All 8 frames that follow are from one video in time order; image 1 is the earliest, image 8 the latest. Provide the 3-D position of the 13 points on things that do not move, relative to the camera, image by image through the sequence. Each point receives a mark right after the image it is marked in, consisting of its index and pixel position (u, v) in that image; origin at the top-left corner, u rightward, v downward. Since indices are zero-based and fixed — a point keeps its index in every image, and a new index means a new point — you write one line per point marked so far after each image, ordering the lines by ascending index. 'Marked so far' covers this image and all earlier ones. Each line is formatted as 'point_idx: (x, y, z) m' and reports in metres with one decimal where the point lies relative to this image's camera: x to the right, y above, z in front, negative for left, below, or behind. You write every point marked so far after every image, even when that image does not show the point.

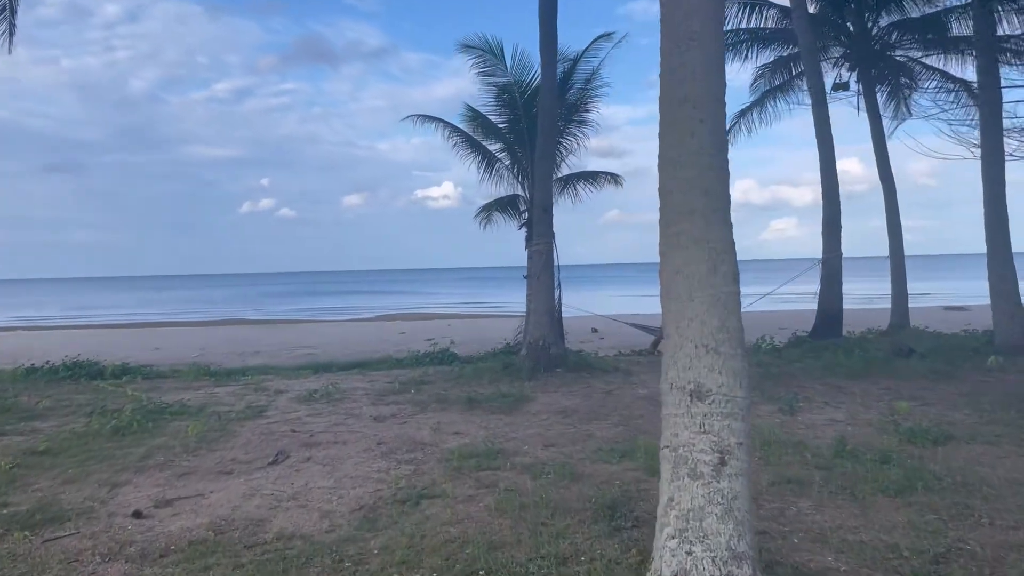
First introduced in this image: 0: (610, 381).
0: (+1.1, -1.1, +9.7) m
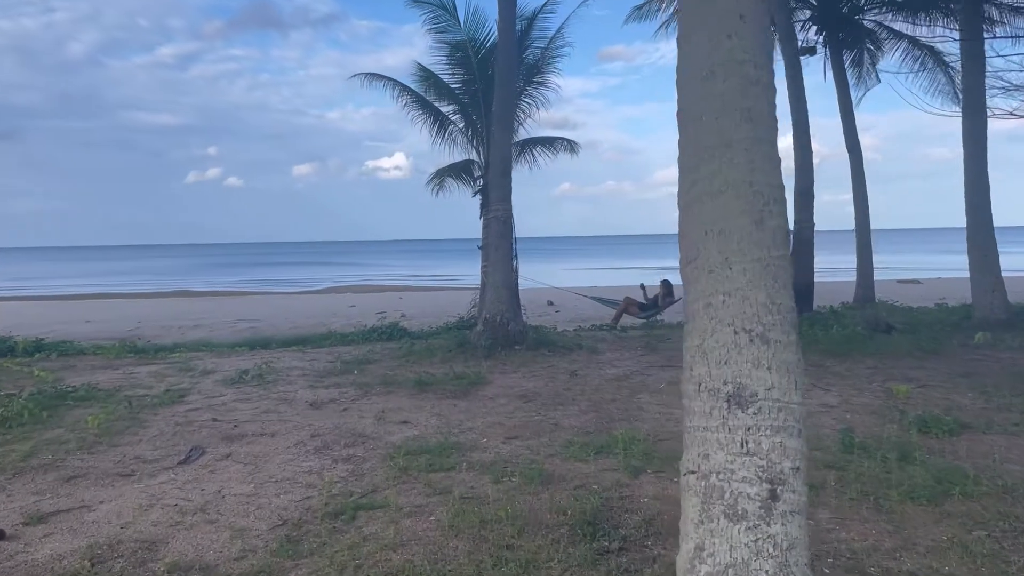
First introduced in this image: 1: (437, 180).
0: (+0.7, -0.8, +8.8) m
1: (-1.6, +2.3, +17.7) m
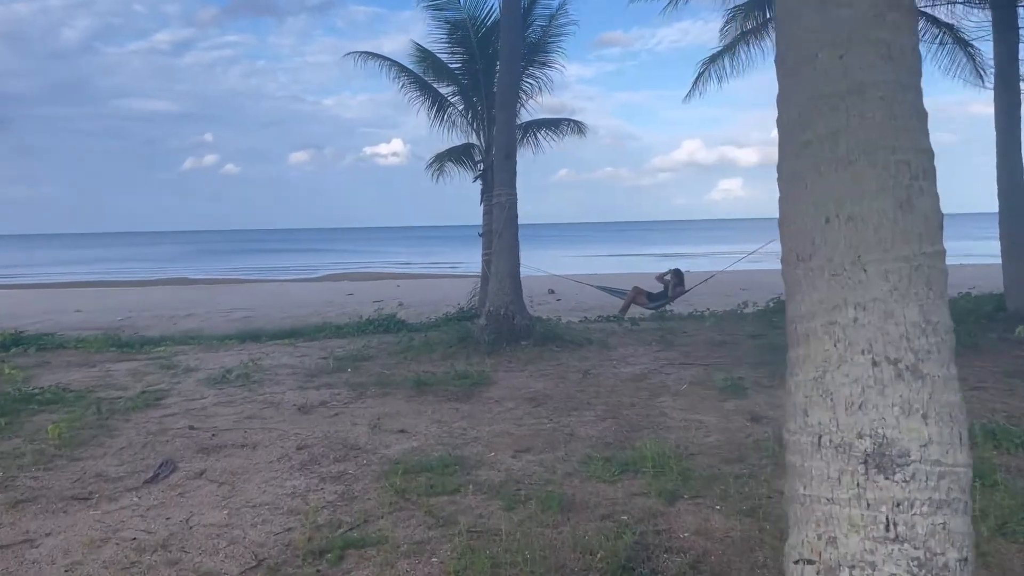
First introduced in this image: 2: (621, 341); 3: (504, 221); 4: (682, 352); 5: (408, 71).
0: (+0.7, -0.7, +8.2) m
1: (-1.6, +2.5, +17.0) m
2: (+1.2, -0.6, +9.3) m
3: (-0.1, +0.7, +9.2) m
4: (+1.7, -0.7, +8.5) m
5: (-1.9, +4.0, +15.6) m
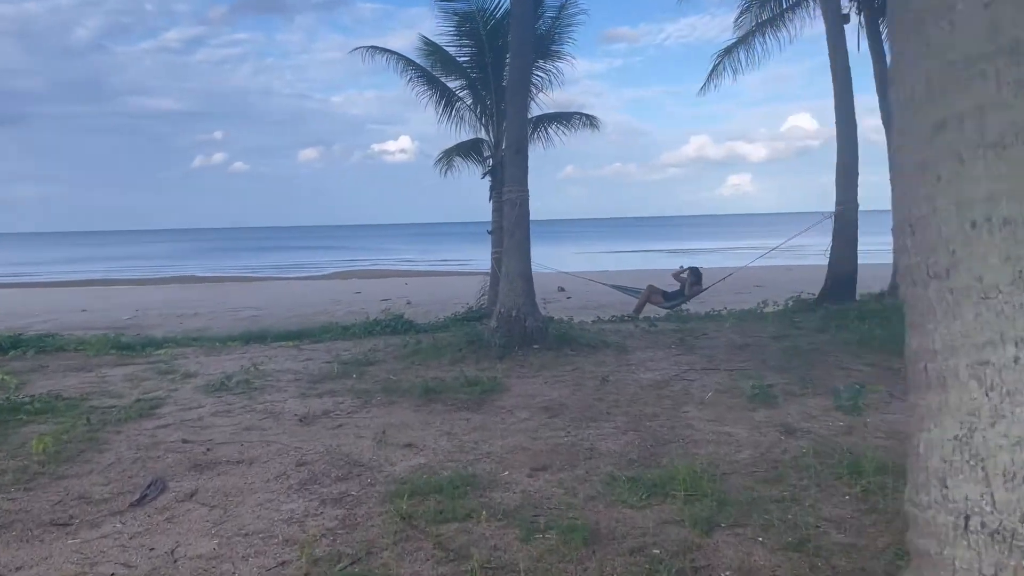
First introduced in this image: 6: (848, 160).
0: (+0.8, -0.7, +7.8) m
1: (-1.4, +2.5, +16.6) m
2: (+1.3, -0.6, +8.9) m
3: (0.0, +0.7, +8.8) m
4: (+1.8, -0.7, +8.0) m
5: (-1.8, +4.0, +15.2) m
6: (+4.7, +1.8, +11.6) m
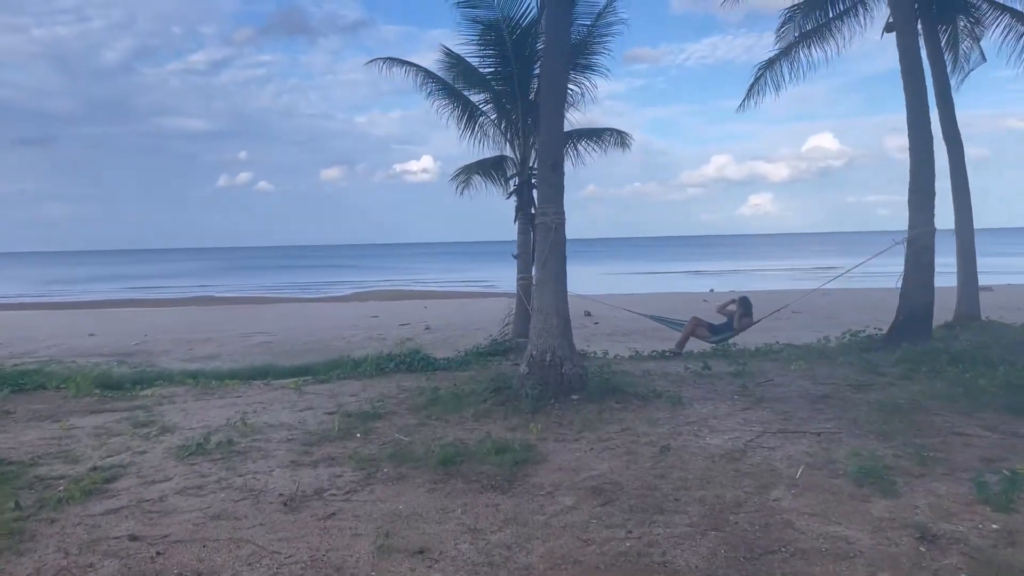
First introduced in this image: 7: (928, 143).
0: (+1.1, -1.0, +6.5) m
1: (-0.9, +2.0, +15.4) m
2: (+1.6, -0.9, +7.5) m
3: (+0.3, +0.4, +7.6) m
4: (+2.1, -1.0, +6.7) m
5: (-1.3, +3.5, +14.0) m
6: (+5.0, +1.3, +10.3) m
7: (+5.1, +1.8, +10.2) m
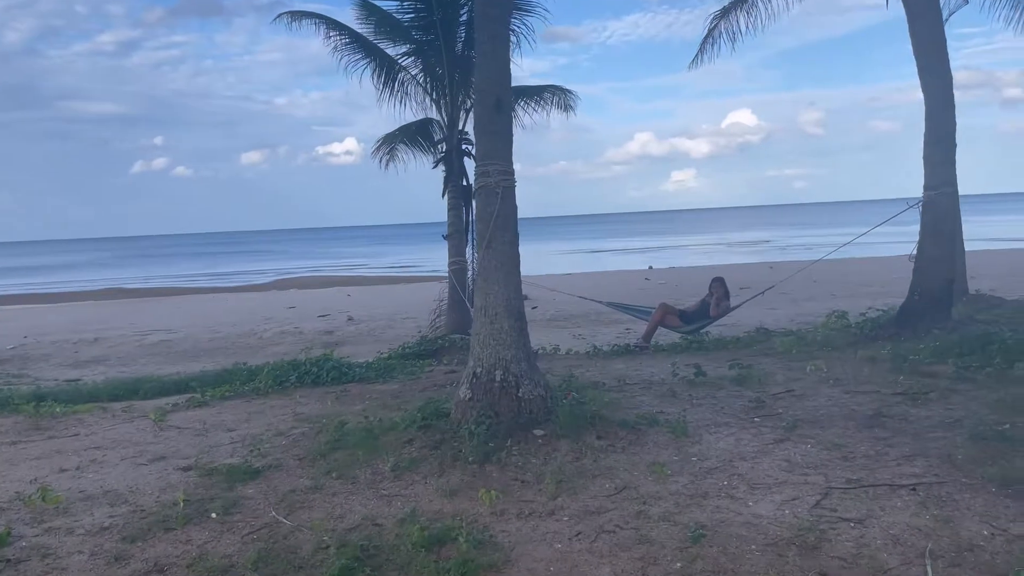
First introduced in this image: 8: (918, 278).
0: (+0.8, -1.0, +4.4) m
1: (-2.0, +2.2, +13.1) m
2: (+1.2, -0.8, +5.5) m
3: (-0.1, +0.4, +5.4) m
4: (+1.8, -0.9, +4.7) m
5: (-2.4, +3.7, +11.6) m
6: (+4.3, +1.6, +8.4) m
7: (+4.3, +2.0, +8.4) m
8: (+4.2, +0.1, +8.6) m
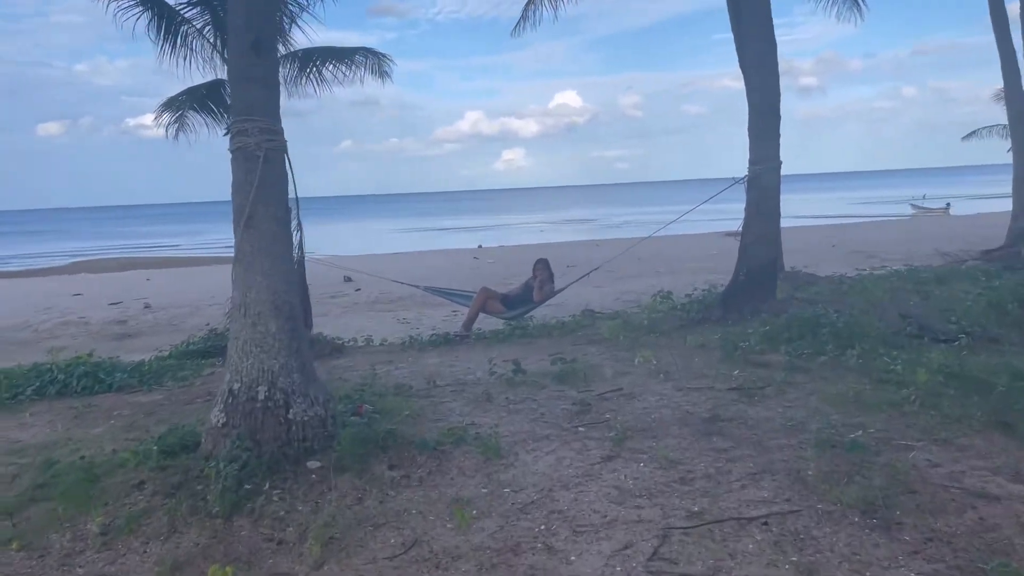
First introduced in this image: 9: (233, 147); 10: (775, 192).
0: (-0.2, -0.9, +3.4) m
1: (-4.7, +2.4, +11.3) m
2: (0.0, -0.8, +4.6) m
3: (-1.3, +0.5, +4.2) m
4: (+0.7, -0.8, +3.9) m
5: (-4.8, +3.9, +9.8) m
6: (+2.4, +1.8, +8.0) m
7: (+2.5, +2.2, +8.0) m
8: (+2.3, +0.3, +8.2) m
9: (-1.4, +0.7, +4.3) m
10: (+2.6, +0.9, +8.1) m
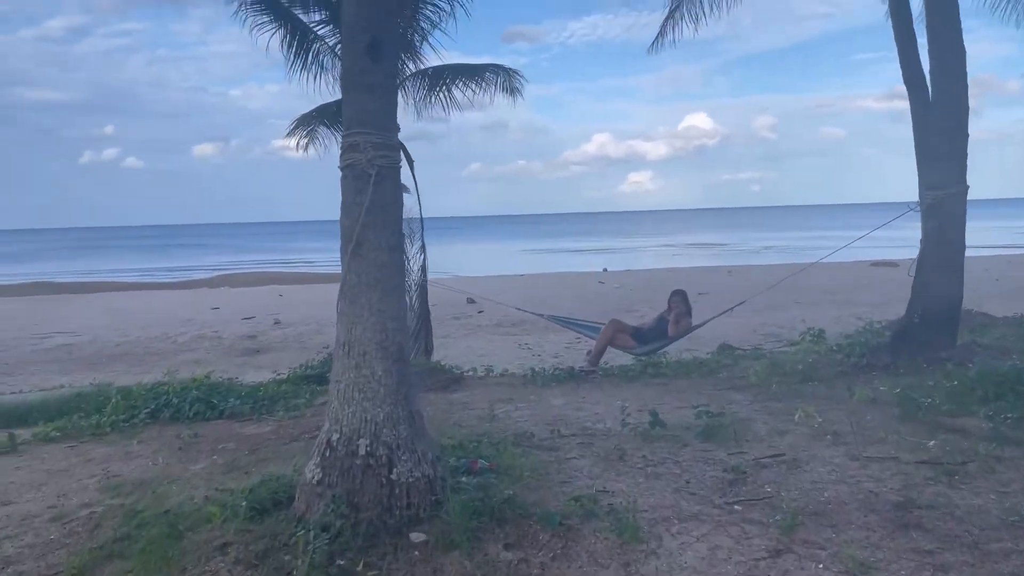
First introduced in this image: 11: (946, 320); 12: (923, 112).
0: (+0.3, -1.1, +2.7) m
1: (-2.9, +2.1, +11.2) m
2: (+0.7, -1.0, +3.9) m
3: (-0.6, +0.3, +3.7) m
4: (+1.2, -1.0, +3.1) m
5: (-3.2, +3.6, +9.8) m
6: (+3.6, +1.4, +6.9) m
7: (+3.7, +1.9, +6.9) m
8: (+3.4, -0.1, +7.1) m
9: (-0.8, +0.6, +3.8) m
10: (+3.7, +0.5, +7.0) m
11: (+3.6, -0.3, +7.0) m
12: (+3.5, +1.5, +7.0) m
